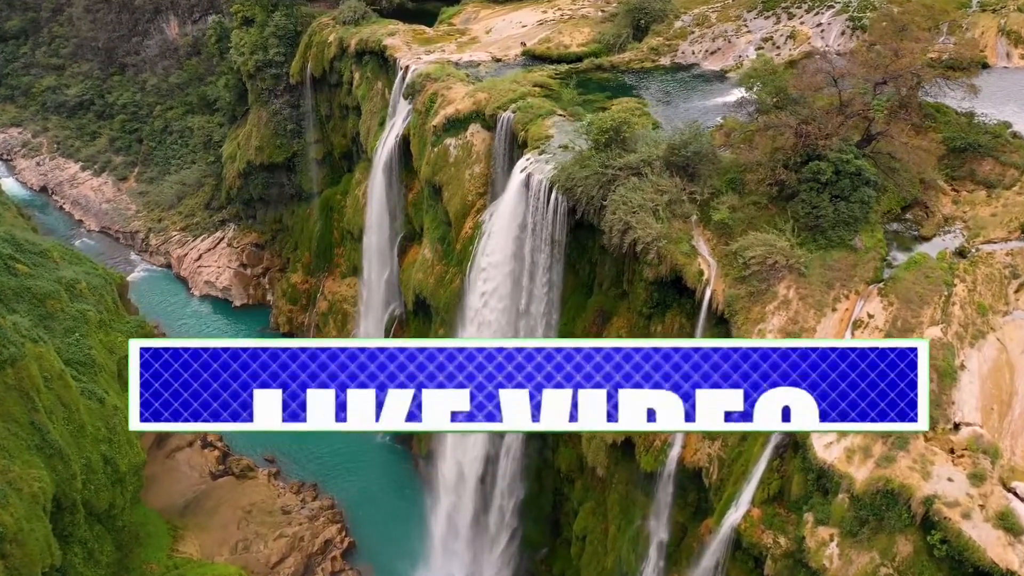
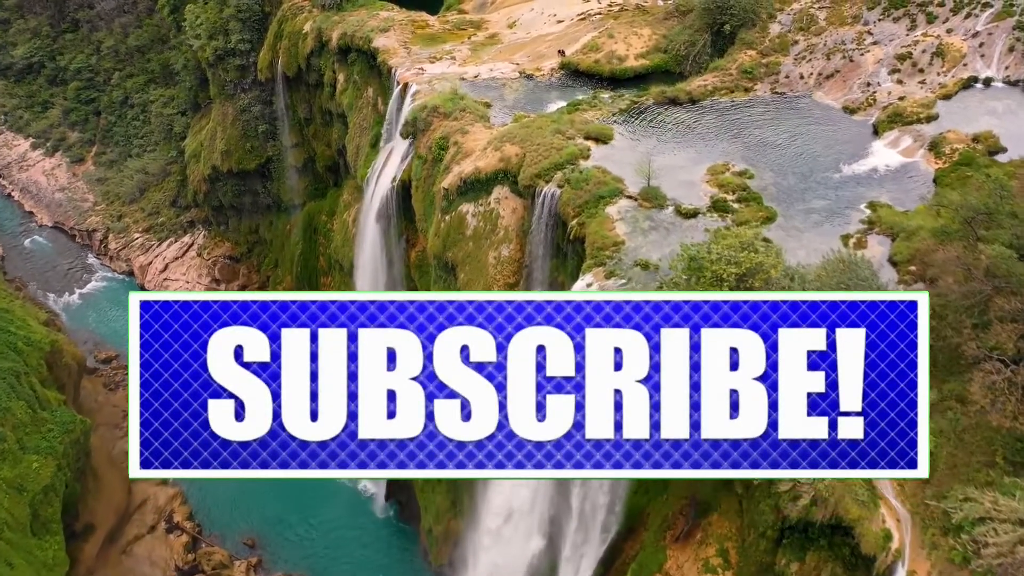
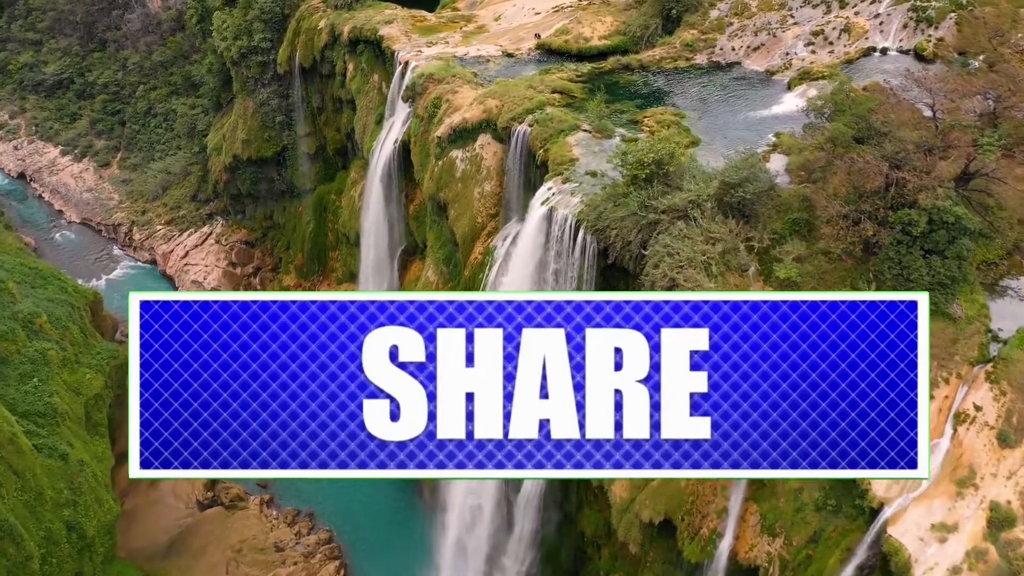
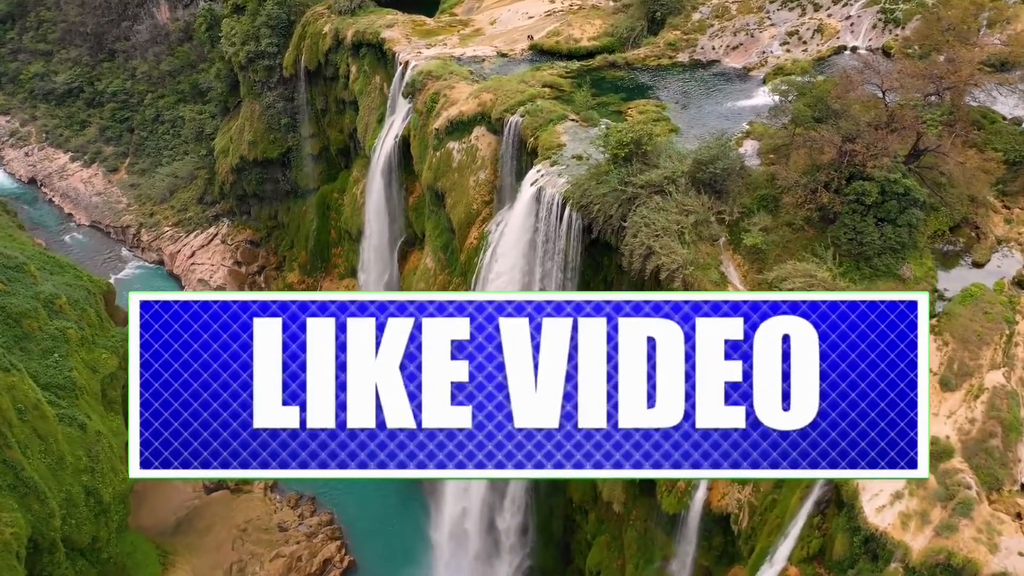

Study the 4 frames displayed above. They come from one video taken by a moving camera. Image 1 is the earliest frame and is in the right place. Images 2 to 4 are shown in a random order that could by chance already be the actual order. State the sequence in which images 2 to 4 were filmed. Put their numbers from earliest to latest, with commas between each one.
4, 3, 2
